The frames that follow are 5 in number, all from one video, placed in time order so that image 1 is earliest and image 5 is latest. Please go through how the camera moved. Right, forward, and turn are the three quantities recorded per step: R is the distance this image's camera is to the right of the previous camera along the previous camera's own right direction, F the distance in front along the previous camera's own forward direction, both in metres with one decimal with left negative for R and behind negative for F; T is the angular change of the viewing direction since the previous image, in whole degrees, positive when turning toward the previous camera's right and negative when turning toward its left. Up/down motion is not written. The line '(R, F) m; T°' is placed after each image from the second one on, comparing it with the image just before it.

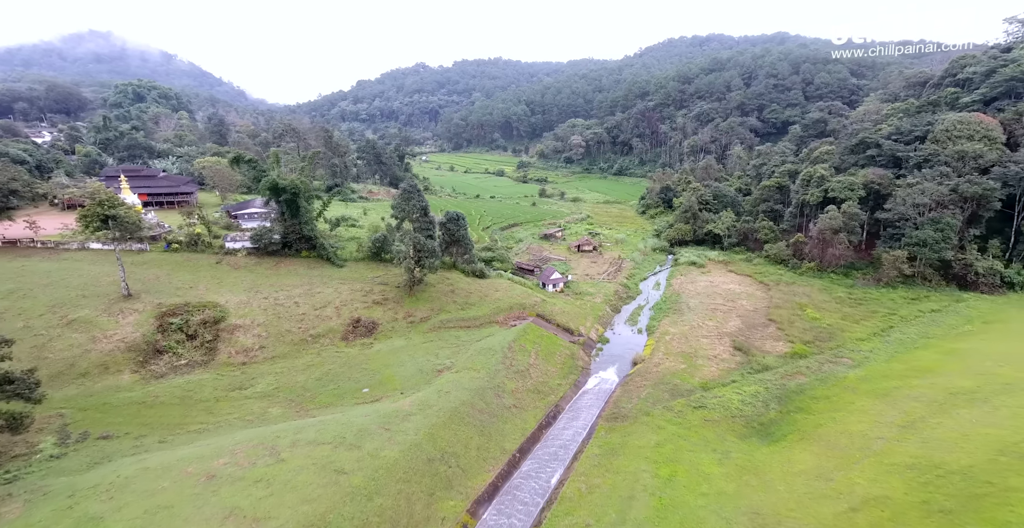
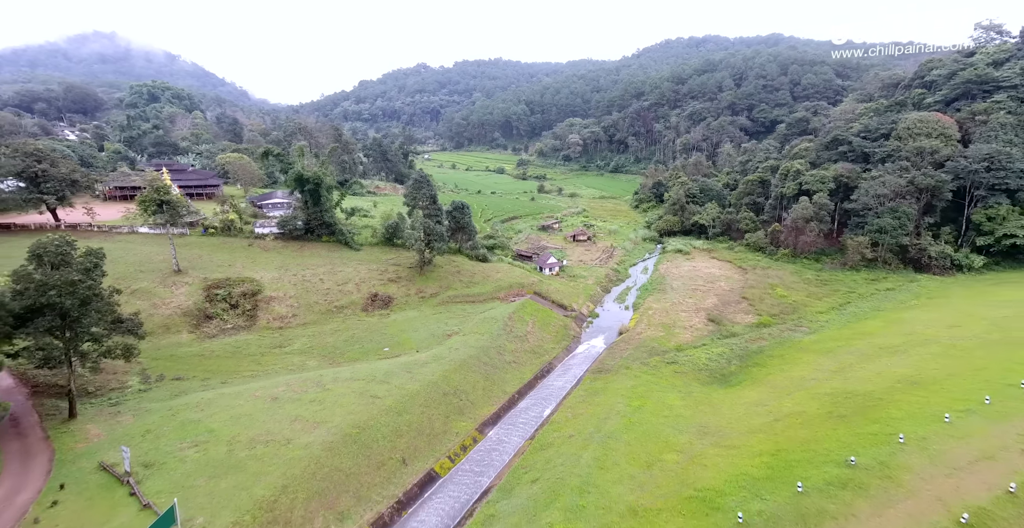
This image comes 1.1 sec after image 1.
(0.0, -6.9) m; 0°
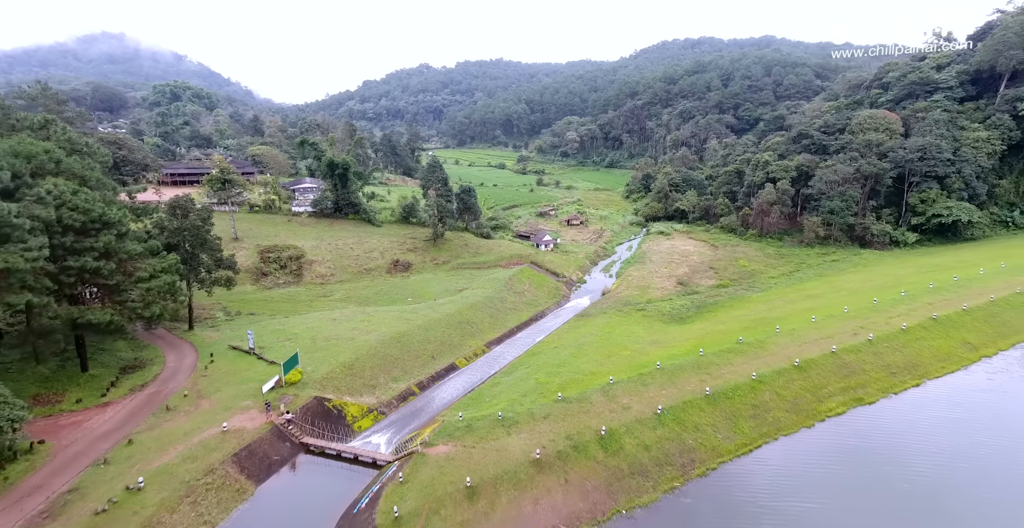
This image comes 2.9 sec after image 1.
(+0.1, -11.0) m; 0°
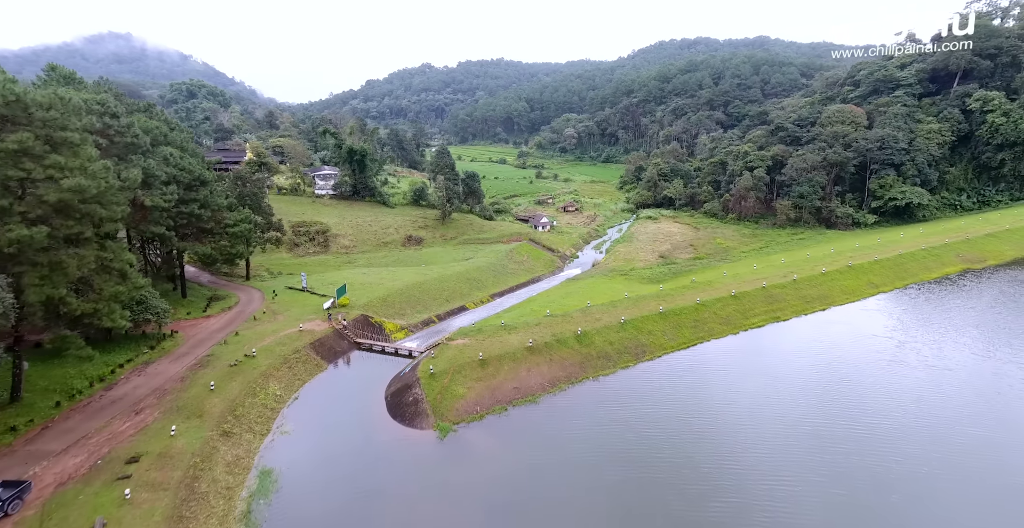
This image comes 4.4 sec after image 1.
(0.0, -8.8) m; 0°
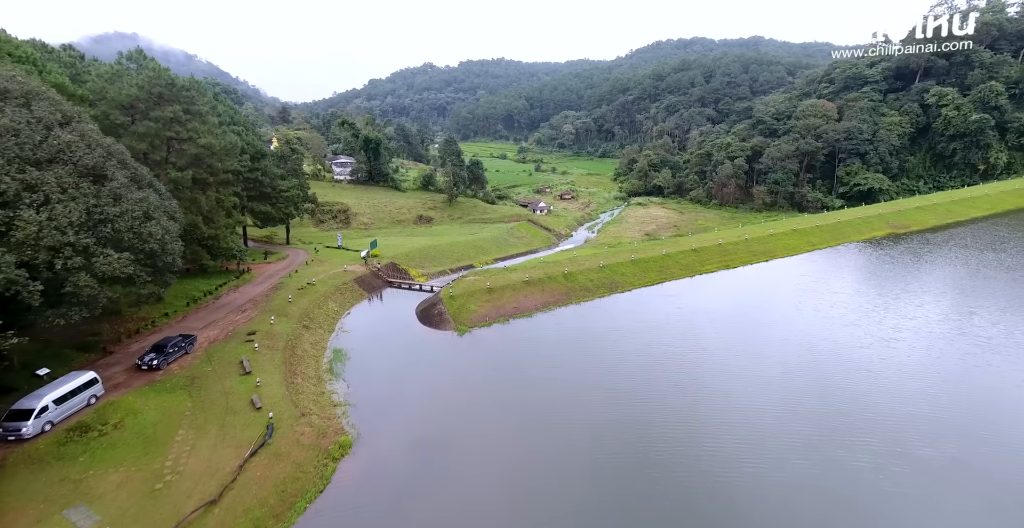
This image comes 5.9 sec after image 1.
(-0.1, -8.7) m; 0°
